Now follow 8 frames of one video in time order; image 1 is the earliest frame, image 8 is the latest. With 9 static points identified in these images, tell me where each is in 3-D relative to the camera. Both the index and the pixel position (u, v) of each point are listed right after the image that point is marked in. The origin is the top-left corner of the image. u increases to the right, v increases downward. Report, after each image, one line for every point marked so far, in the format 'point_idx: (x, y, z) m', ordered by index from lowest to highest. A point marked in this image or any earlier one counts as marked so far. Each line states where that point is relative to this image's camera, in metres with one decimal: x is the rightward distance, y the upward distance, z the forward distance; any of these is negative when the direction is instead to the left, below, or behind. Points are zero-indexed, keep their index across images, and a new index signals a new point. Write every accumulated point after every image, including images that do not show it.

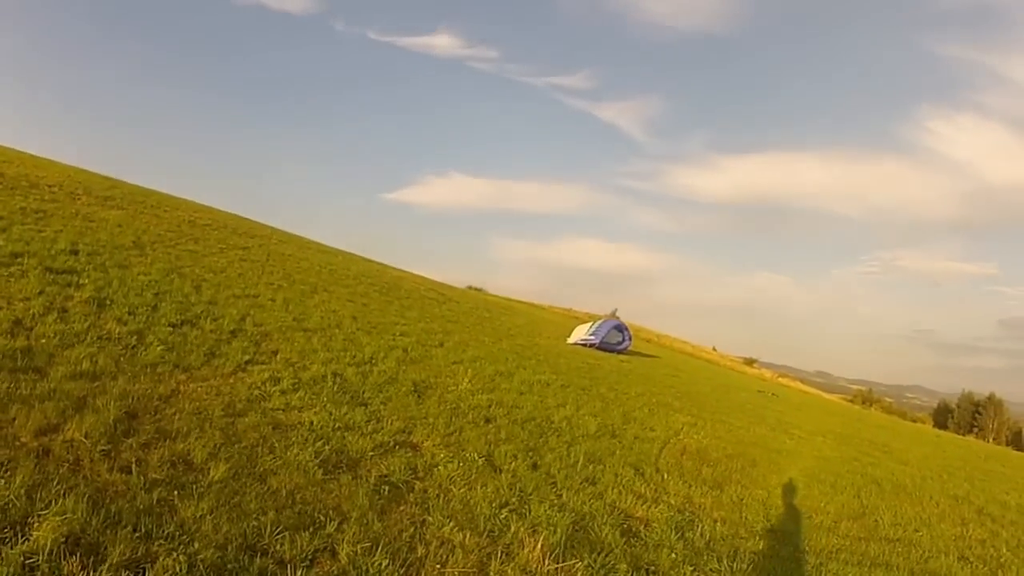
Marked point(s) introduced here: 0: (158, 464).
0: (-4.0, -2.0, +8.0) m
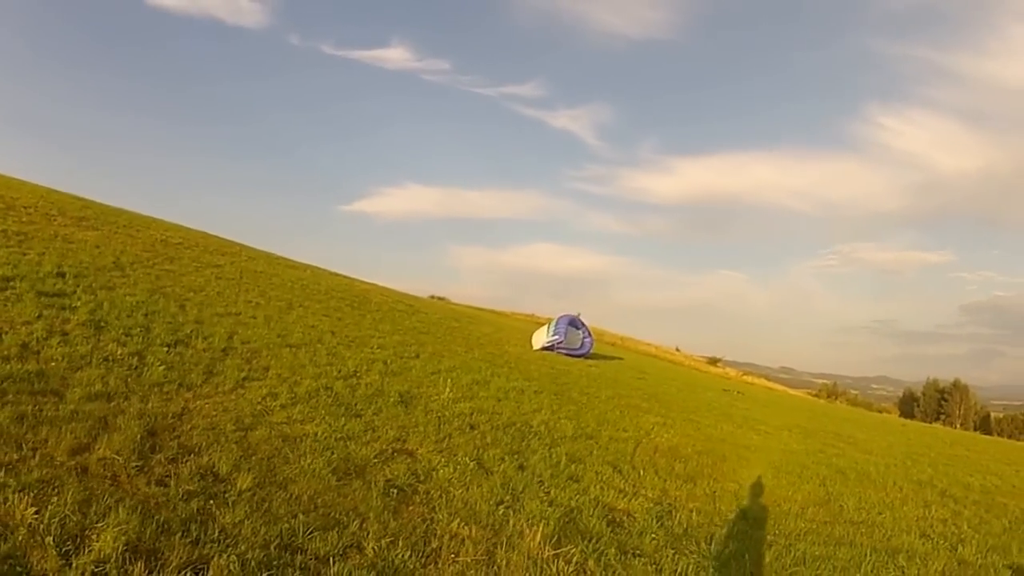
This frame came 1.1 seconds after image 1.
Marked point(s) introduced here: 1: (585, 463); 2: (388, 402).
0: (-4.0, -2.4, +8.6) m
1: (+1.6, -3.9, +15.2) m
2: (-2.9, -2.6, +15.8) m
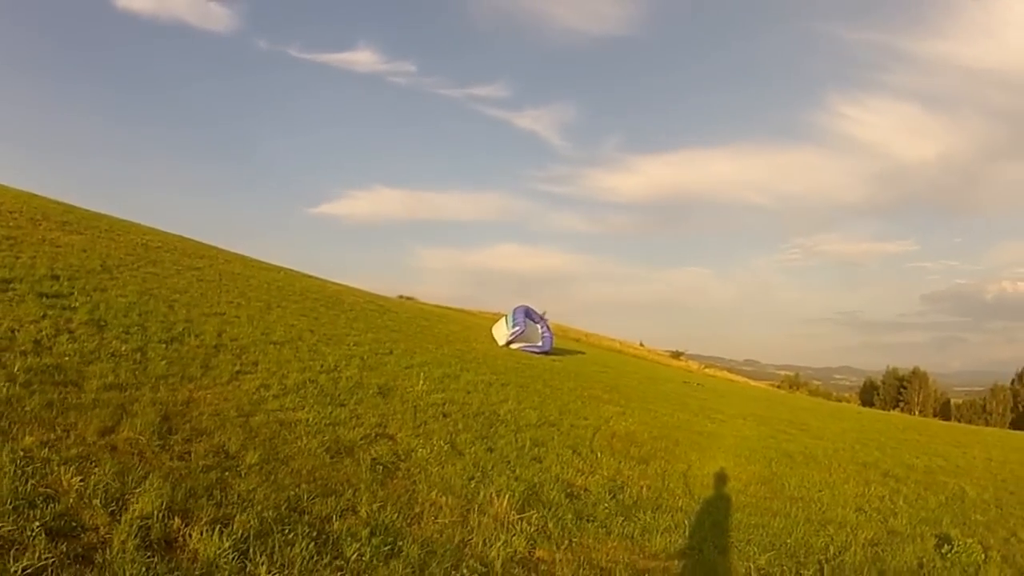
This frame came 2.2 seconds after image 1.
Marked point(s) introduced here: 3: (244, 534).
0: (-4.4, -2.5, +10.0) m
1: (+0.9, -3.9, +16.9) m
2: (-3.6, -2.7, +17.2) m
3: (-3.0, -2.8, +7.6) m
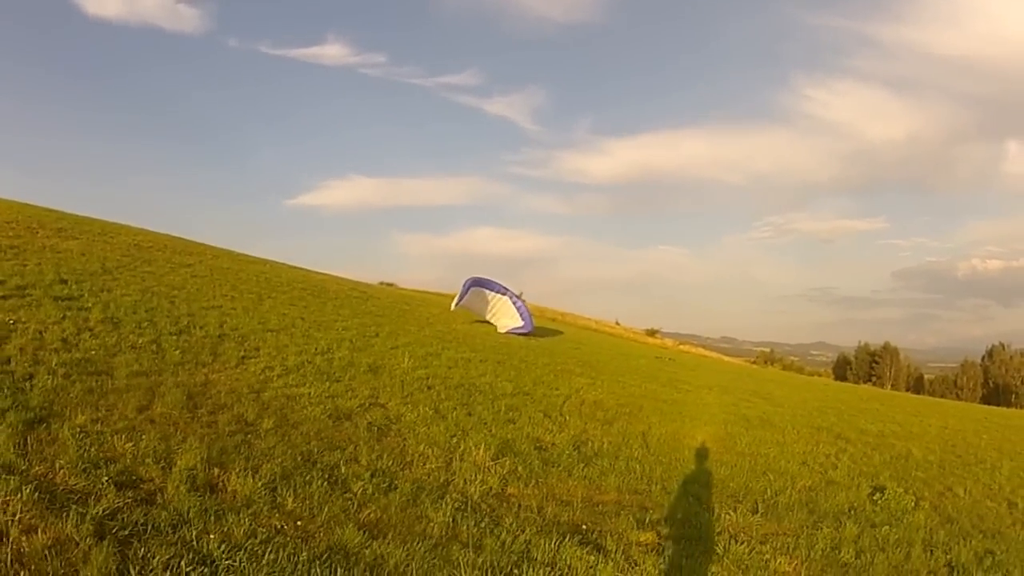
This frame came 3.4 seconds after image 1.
0: (-4.9, -2.3, +11.9) m
1: (+0.3, -3.4, +18.9) m
2: (-4.3, -2.3, +19.2) m
3: (-3.3, -2.6, +9.5) m
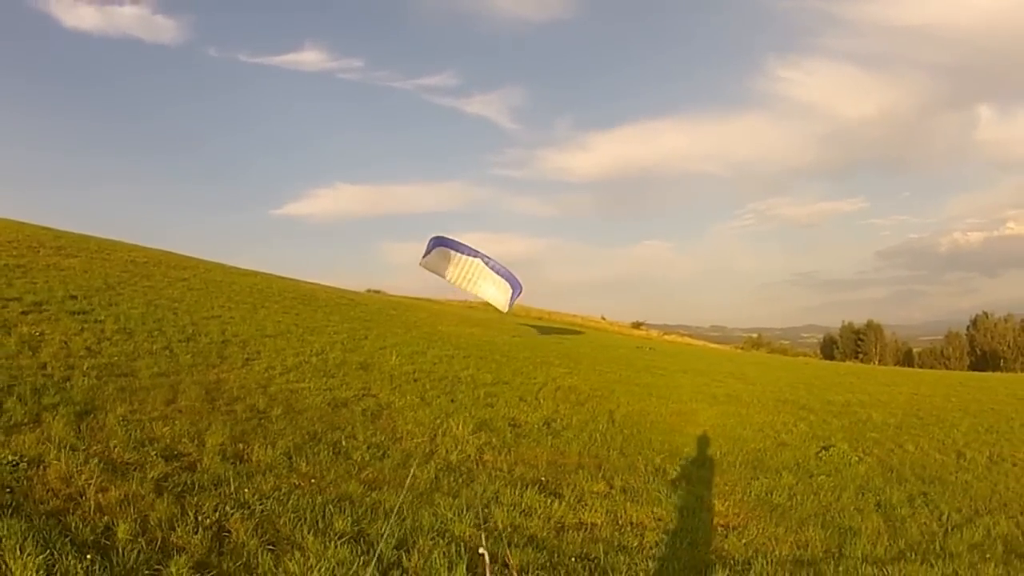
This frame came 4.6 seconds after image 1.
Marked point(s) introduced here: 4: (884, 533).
0: (-5.4, -2.5, +13.9) m
1: (-0.4, -3.4, +21.1) m
2: (-5.0, -2.5, +21.2) m
3: (-3.8, -2.7, +11.6) m
4: (+7.0, -4.5, +12.7) m
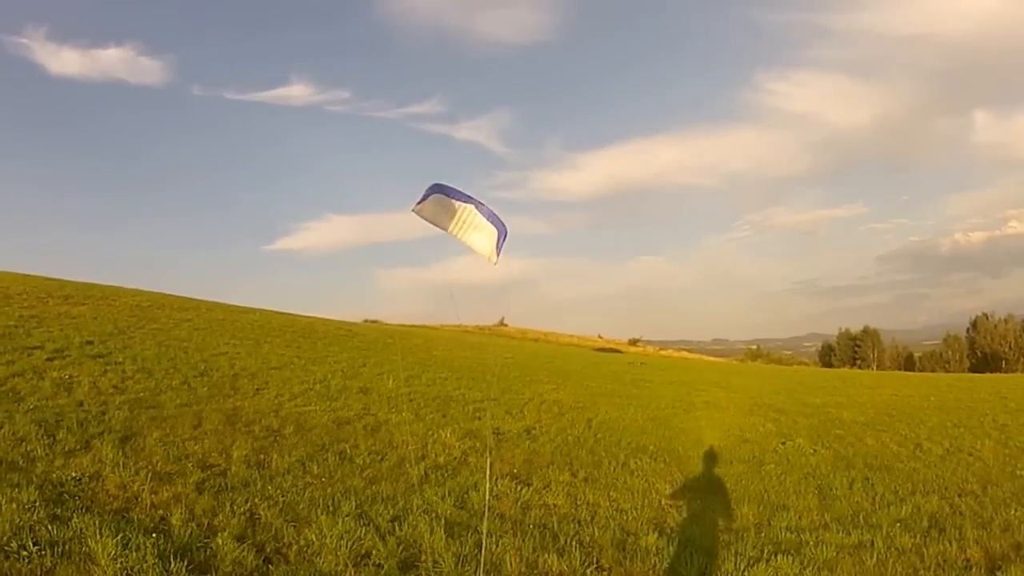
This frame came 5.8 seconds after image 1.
0: (-5.9, -3.4, +16.1) m
1: (-0.8, -4.2, +23.2) m
2: (-5.5, -3.6, +23.3) m
3: (-4.3, -3.4, +13.8) m
4: (+6.6, -4.7, +14.9) m
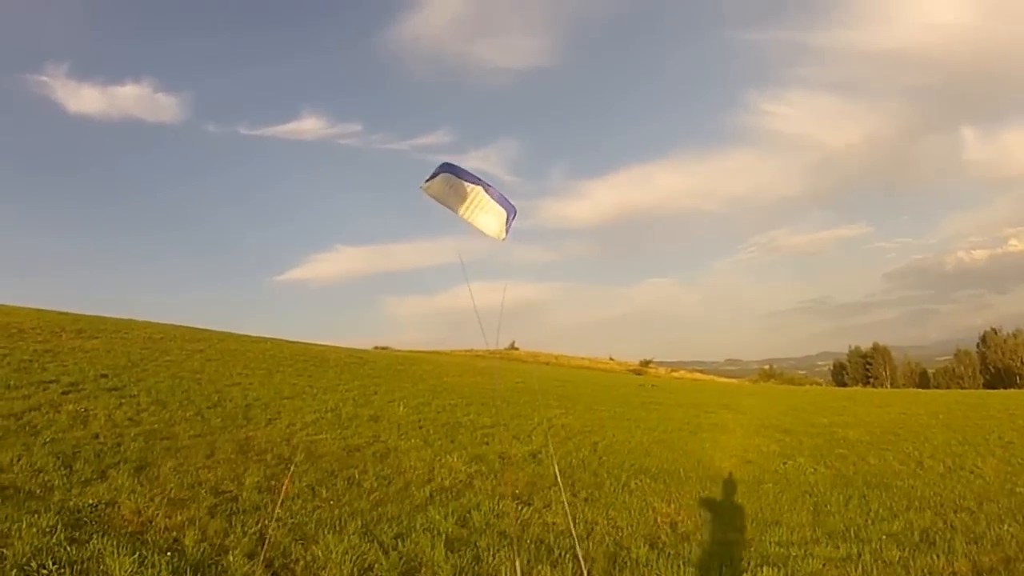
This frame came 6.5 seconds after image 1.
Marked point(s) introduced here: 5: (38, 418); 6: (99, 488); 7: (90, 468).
0: (-5.8, -4.1, +16.6) m
1: (-0.6, -5.2, +23.6) m
2: (-5.3, -4.6, +23.9) m
3: (-4.2, -4.1, +14.3) m
4: (+6.7, -5.2, +15.2) m
5: (-13.3, -3.6, +19.0) m
6: (-7.9, -3.8, +13.1) m
7: (-9.0, -3.8, +14.5) m
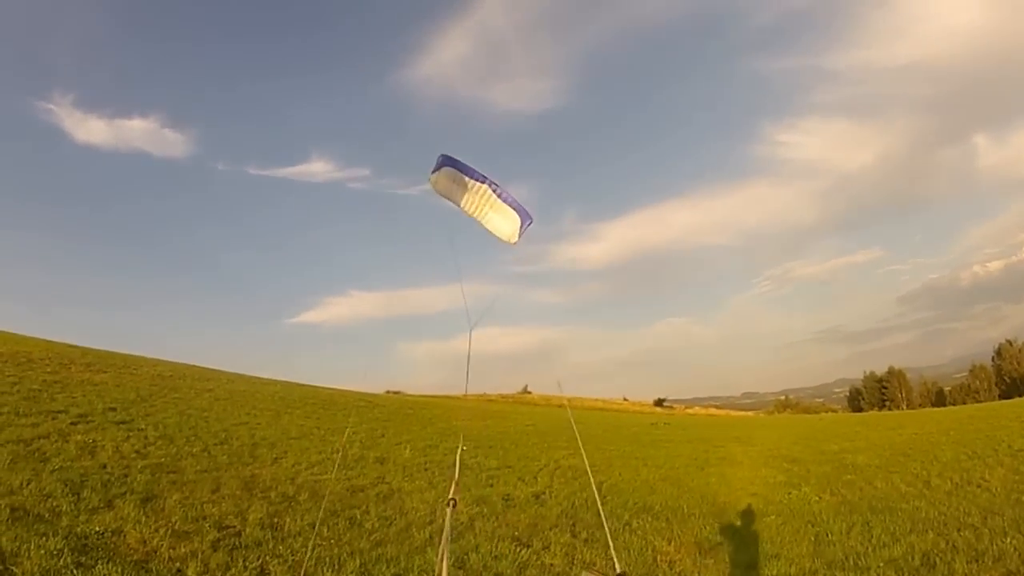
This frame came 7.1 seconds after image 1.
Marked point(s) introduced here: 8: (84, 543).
0: (-5.8, -5.3, +16.8) m
1: (-0.4, -6.6, +23.7) m
2: (-5.1, -6.1, +24.0) m
3: (-4.3, -5.1, +14.5) m
4: (+6.7, -6.0, +15.1) m
5: (-13.2, -5.0, +19.4) m
6: (-7.9, -4.8, +13.4) m
7: (-9.0, -4.9, +14.8) m
8: (-7.3, -4.7, +11.6) m
